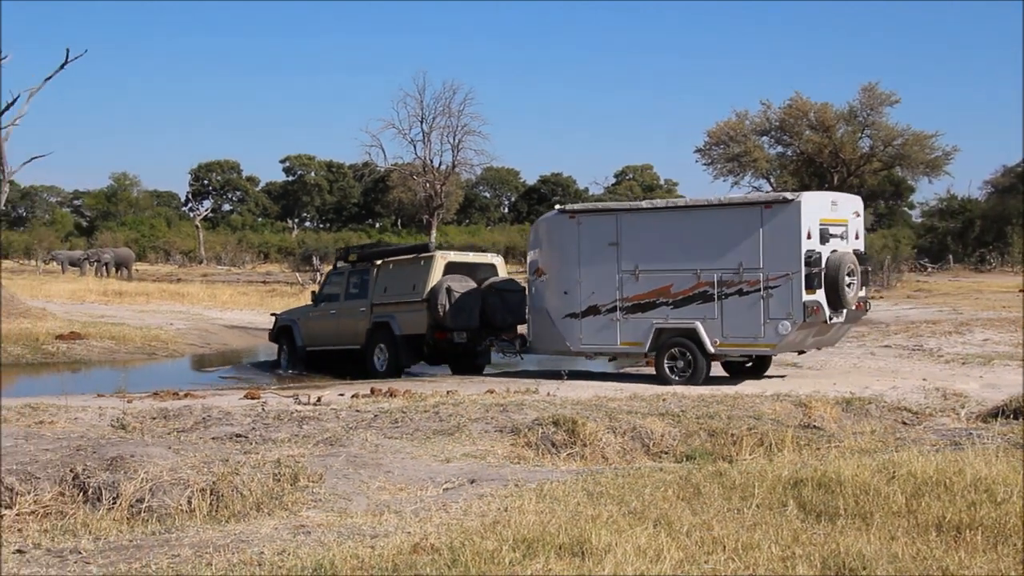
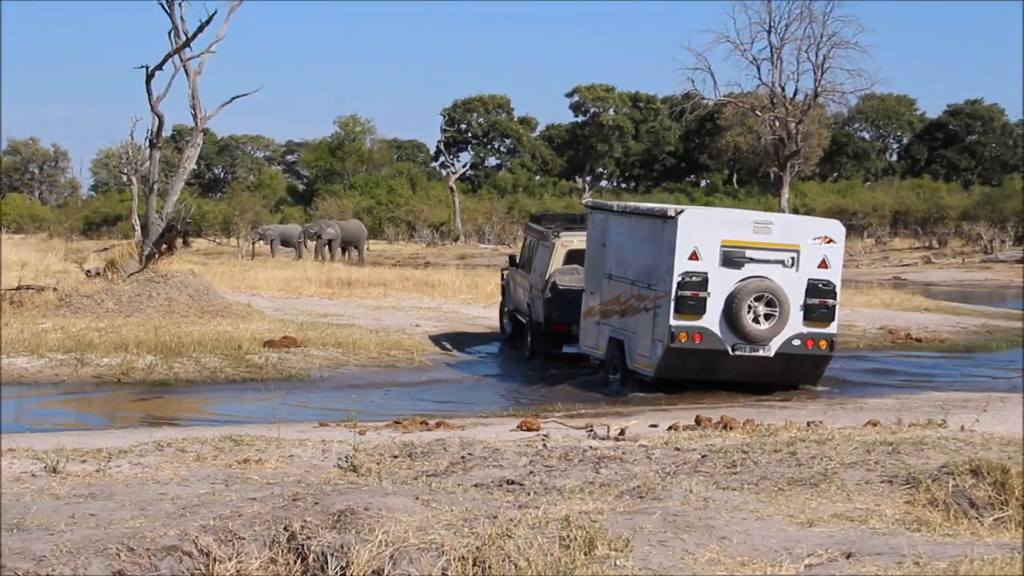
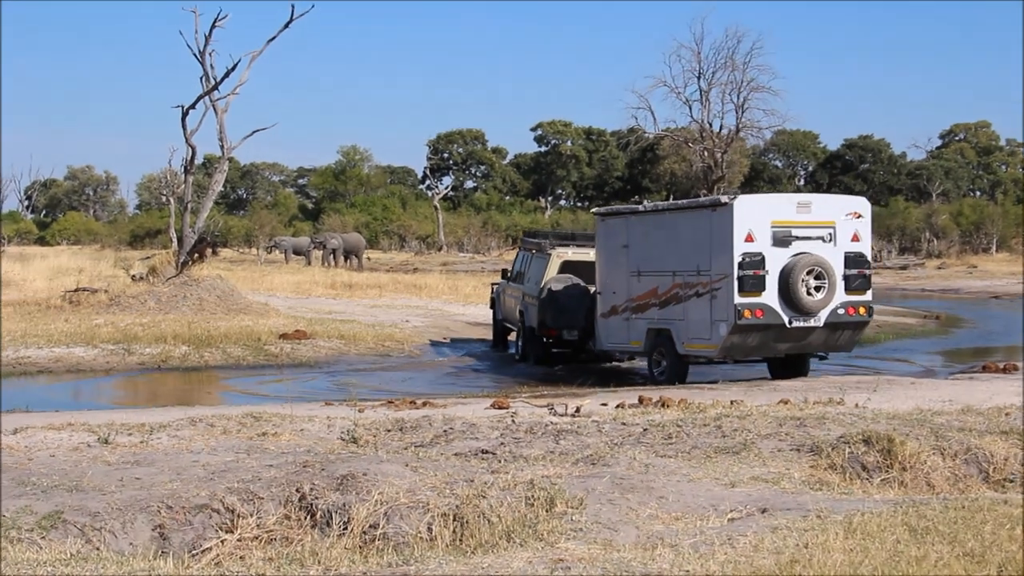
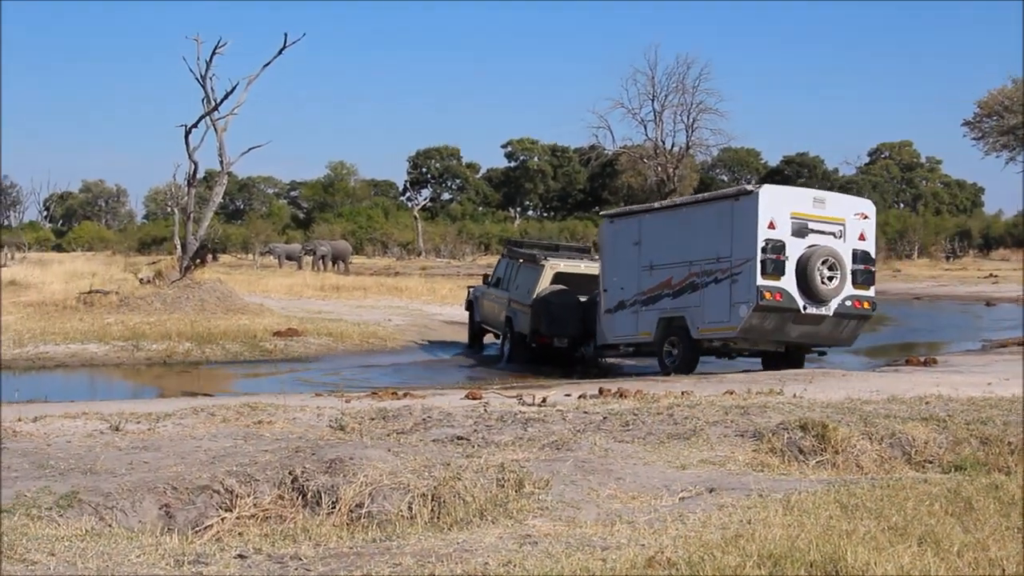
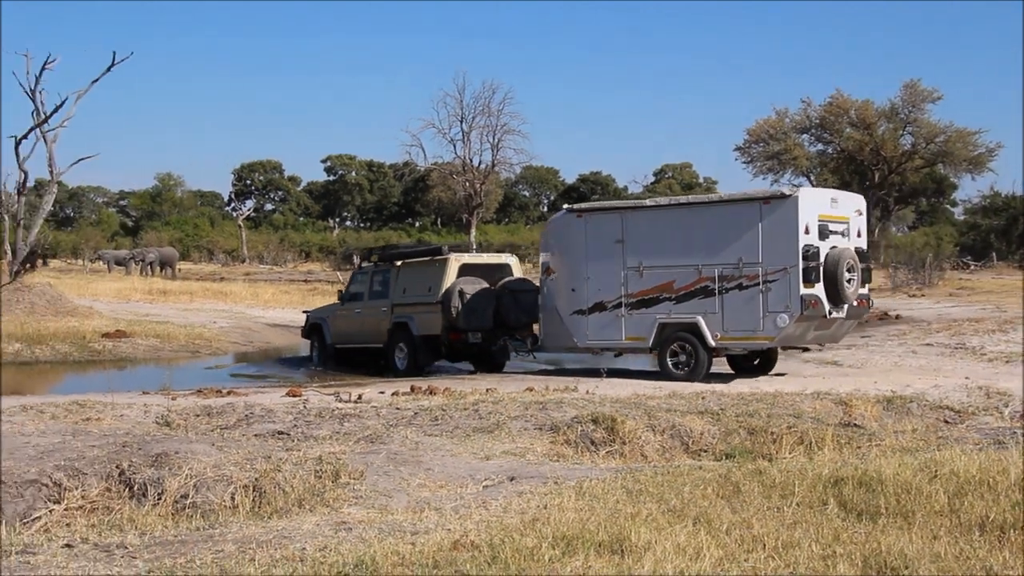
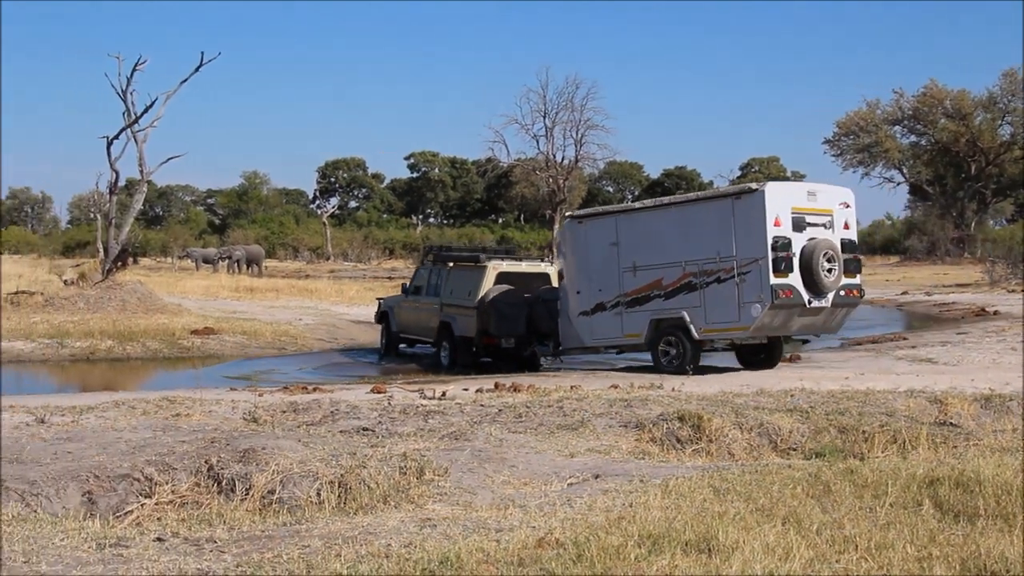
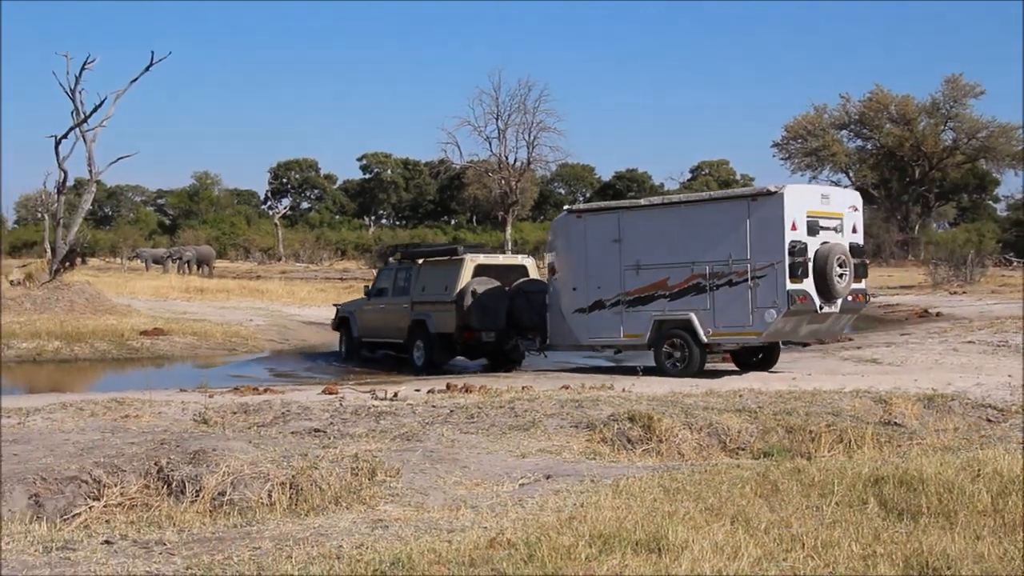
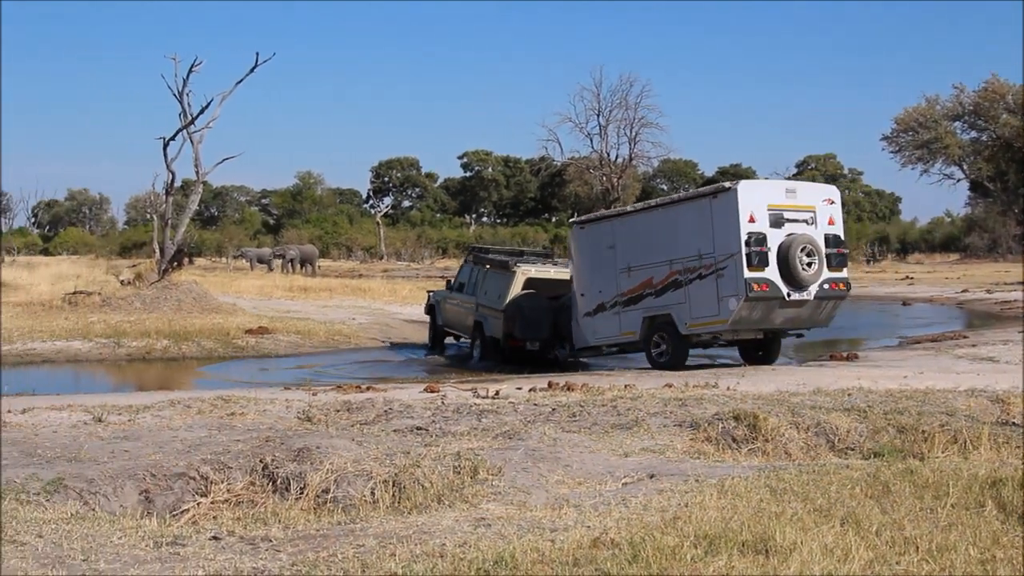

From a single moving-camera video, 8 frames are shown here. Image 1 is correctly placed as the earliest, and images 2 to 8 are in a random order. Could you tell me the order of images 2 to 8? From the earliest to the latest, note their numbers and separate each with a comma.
5, 7, 6, 8, 4, 3, 2
